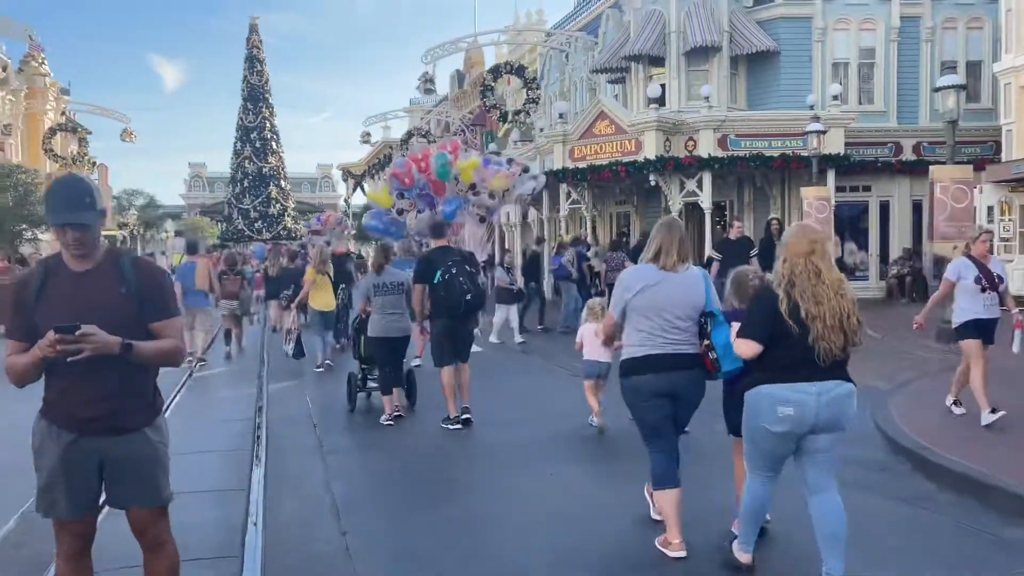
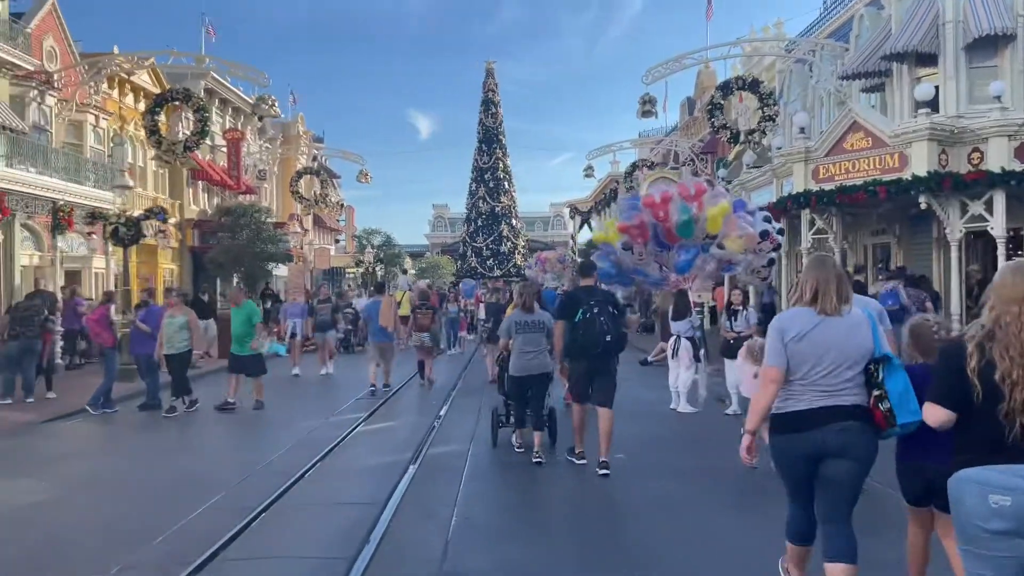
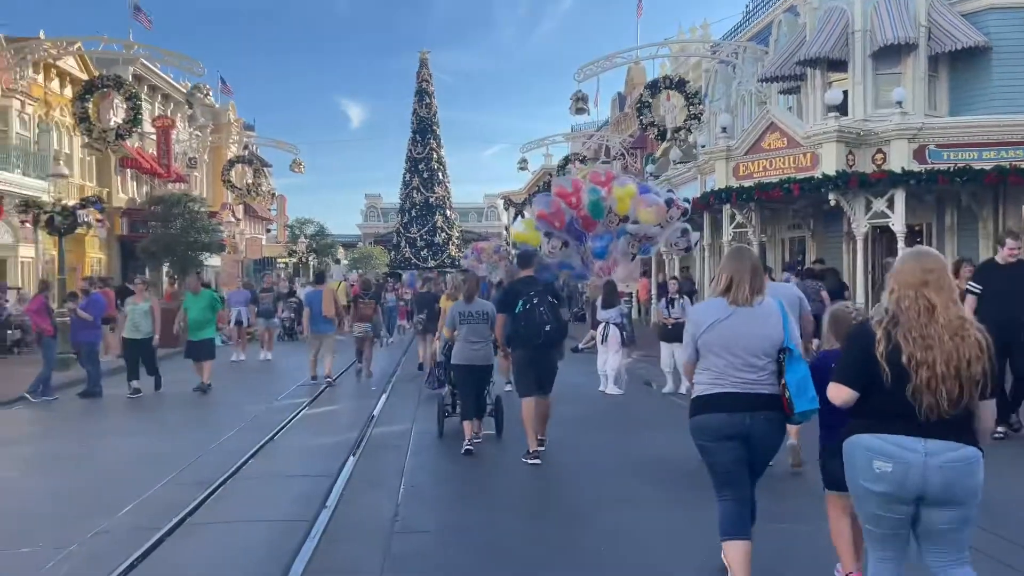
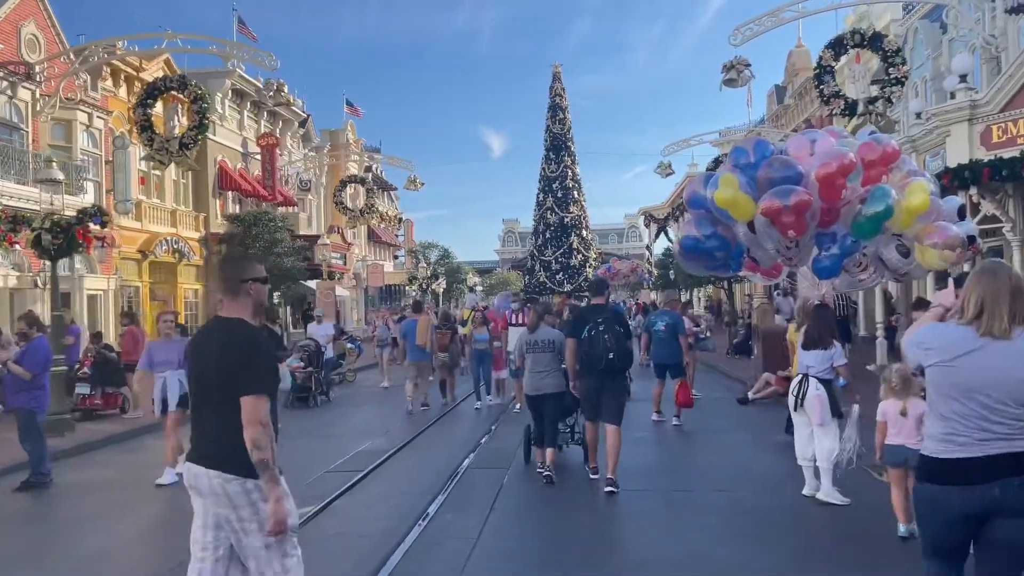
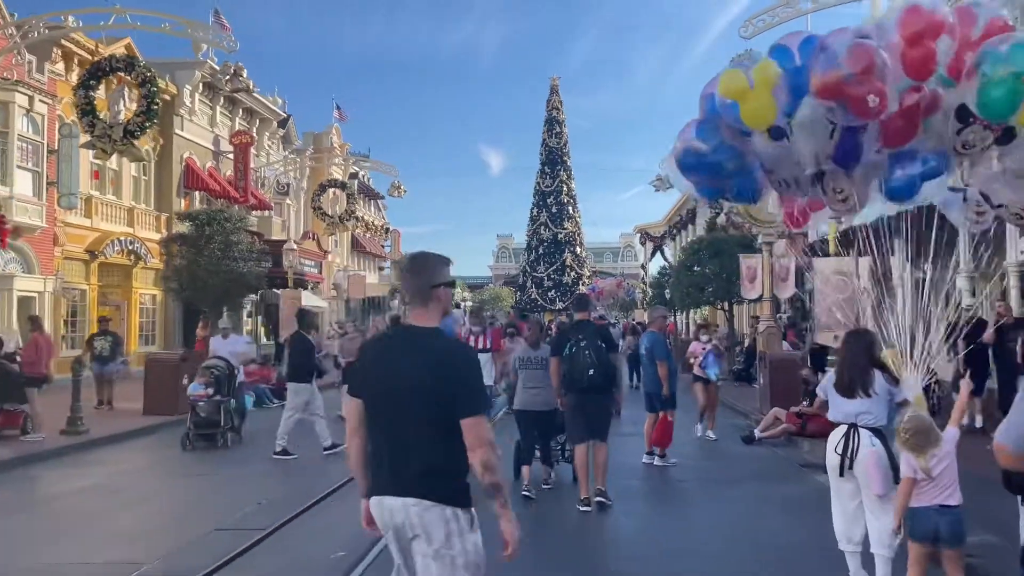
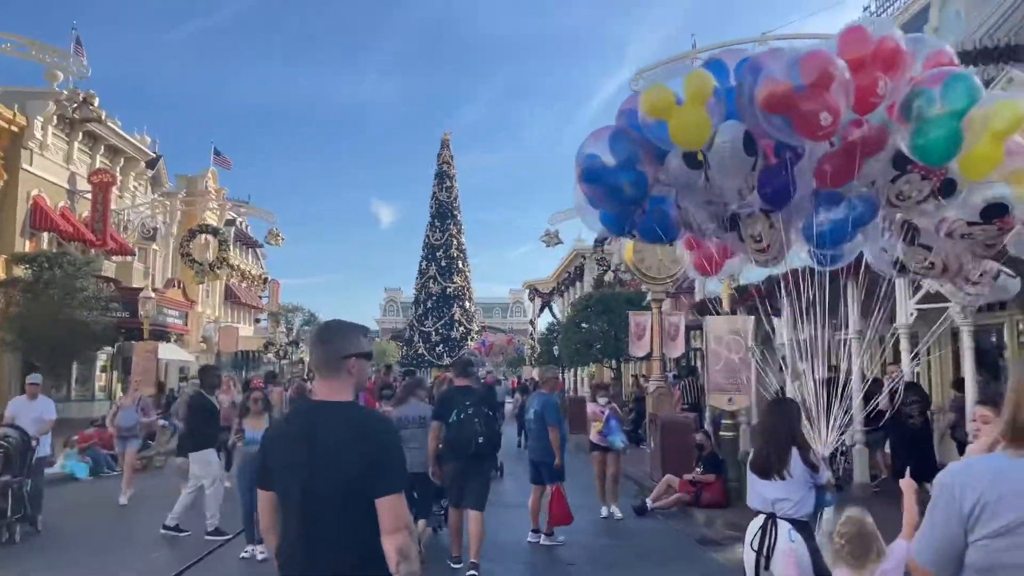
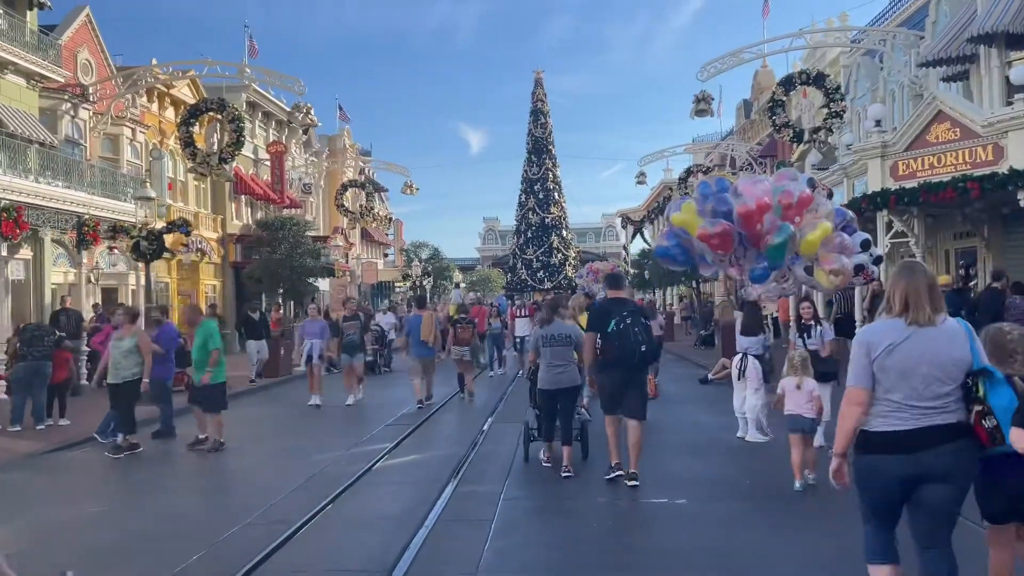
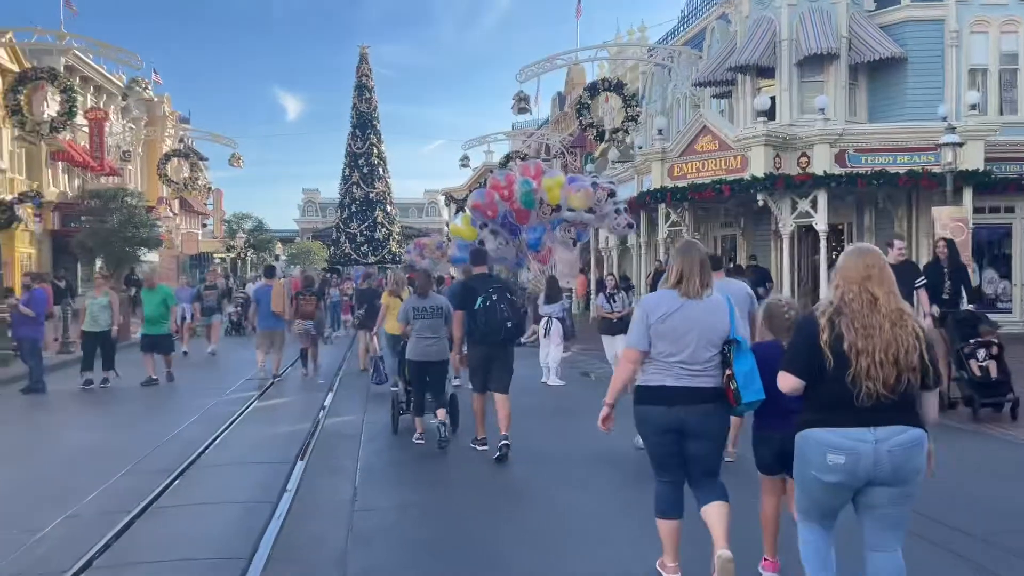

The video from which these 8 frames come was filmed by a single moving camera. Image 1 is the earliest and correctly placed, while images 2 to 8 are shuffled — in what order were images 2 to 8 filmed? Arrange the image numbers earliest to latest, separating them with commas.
8, 3, 2, 7, 4, 5, 6
